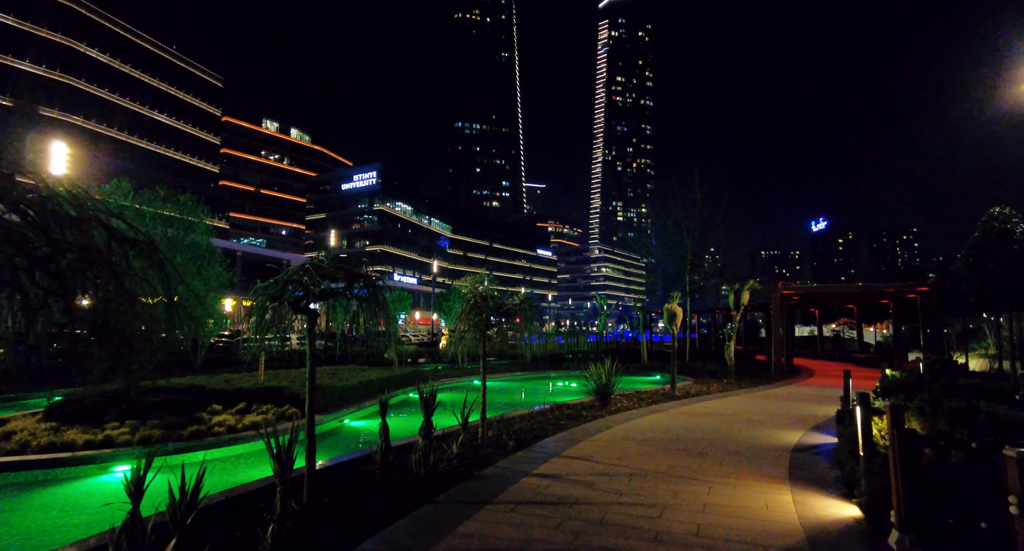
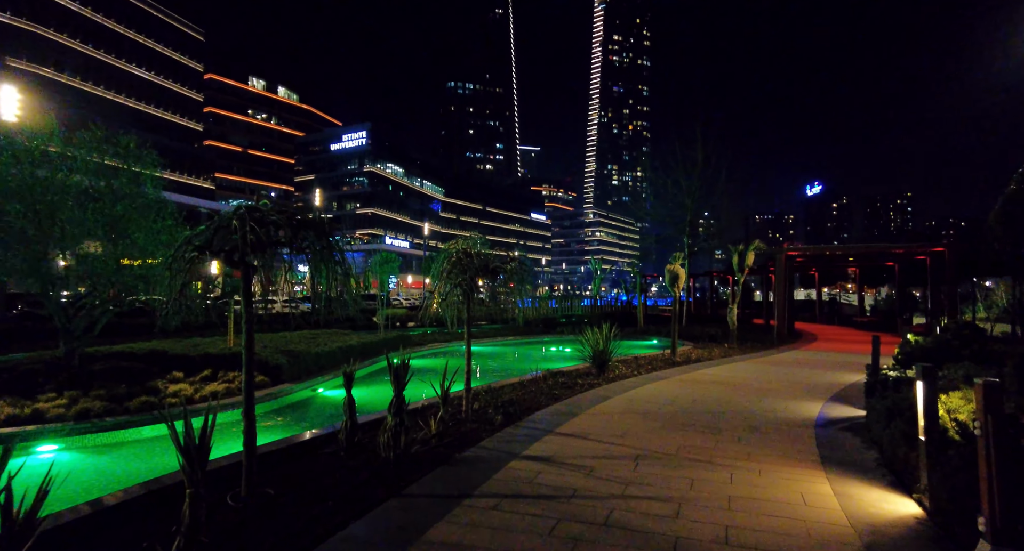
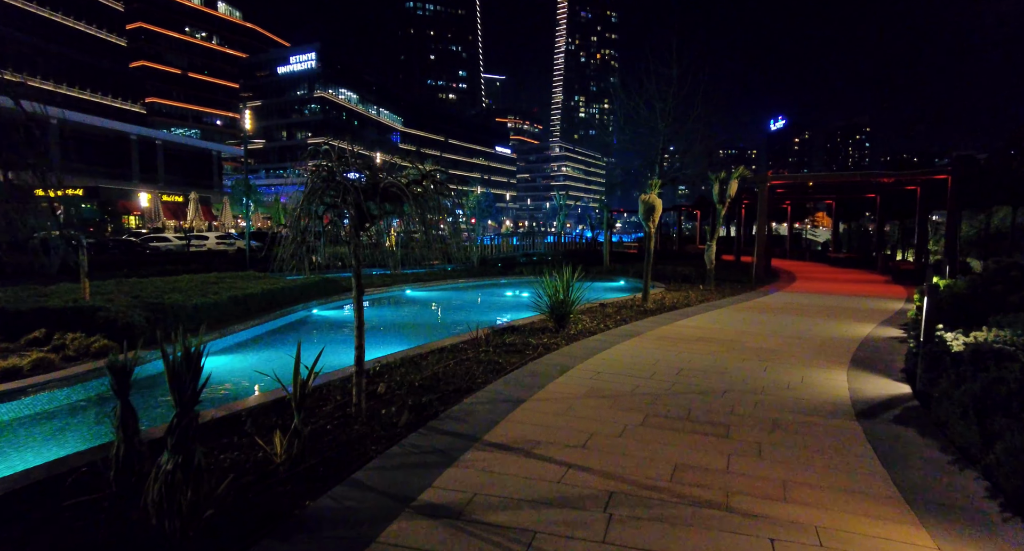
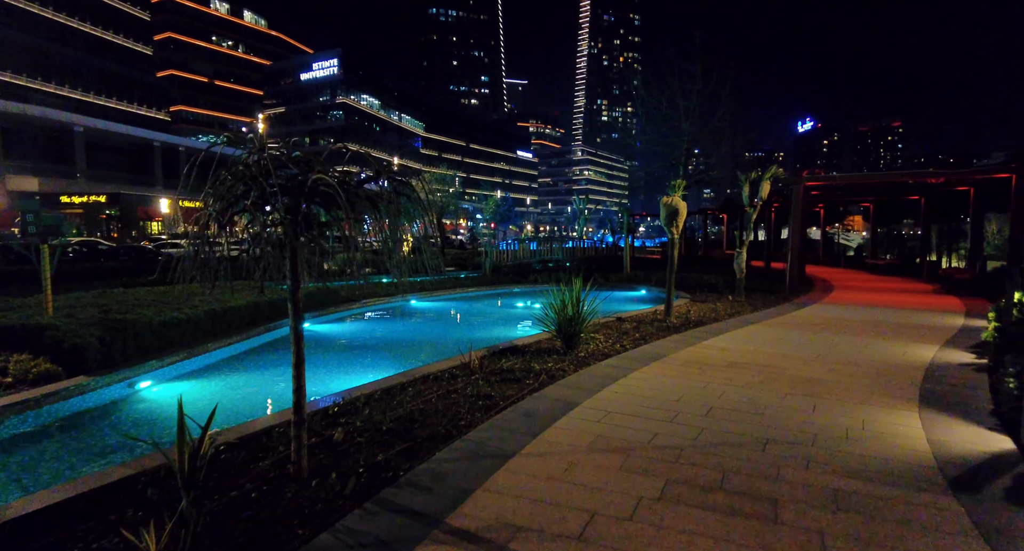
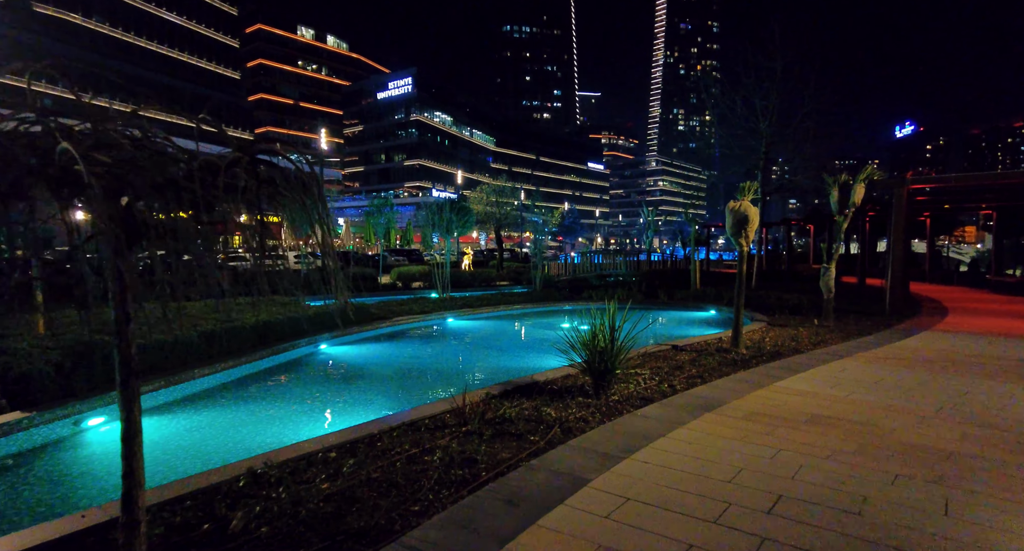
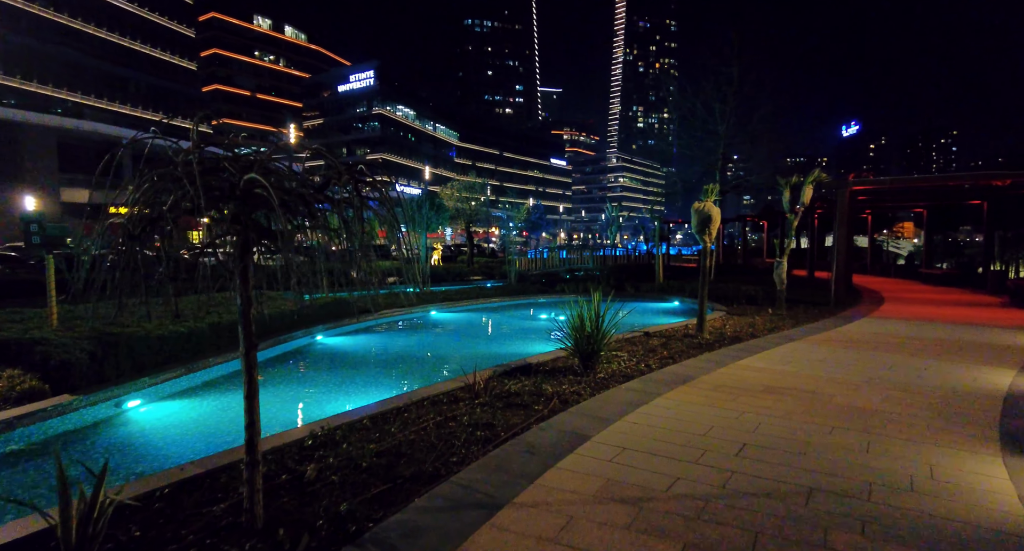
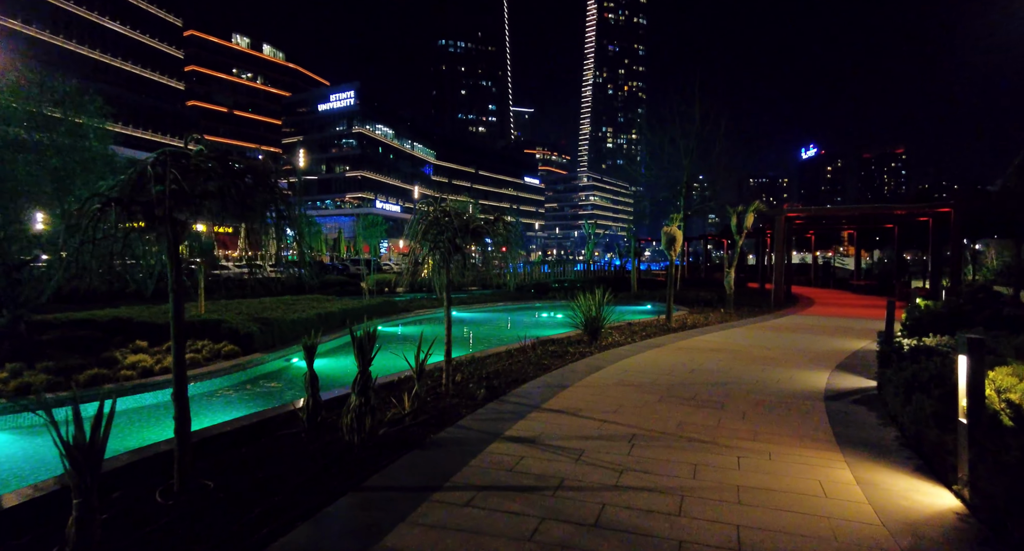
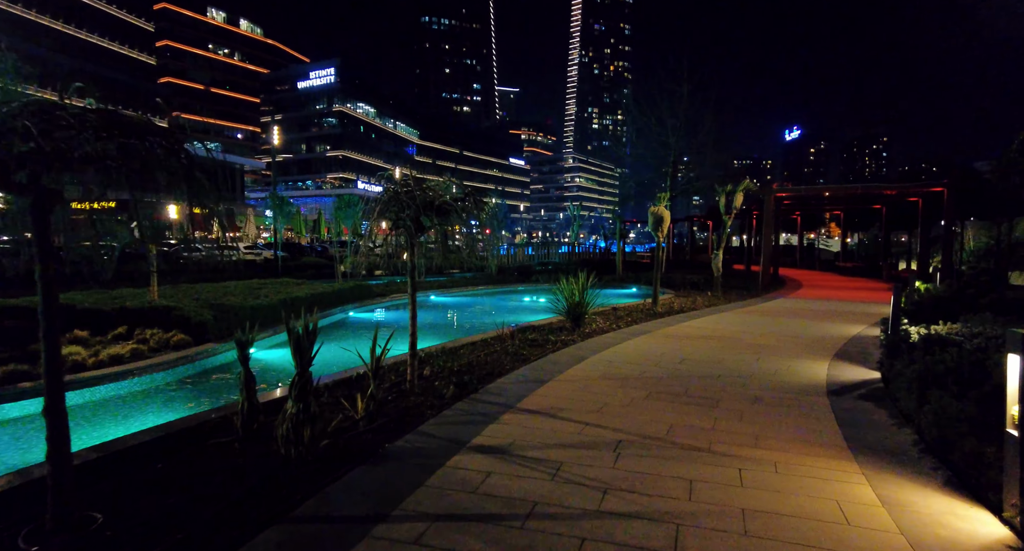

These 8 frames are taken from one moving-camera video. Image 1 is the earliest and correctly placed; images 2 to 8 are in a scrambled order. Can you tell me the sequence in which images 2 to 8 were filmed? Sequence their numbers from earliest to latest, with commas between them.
2, 7, 8, 3, 4, 6, 5
